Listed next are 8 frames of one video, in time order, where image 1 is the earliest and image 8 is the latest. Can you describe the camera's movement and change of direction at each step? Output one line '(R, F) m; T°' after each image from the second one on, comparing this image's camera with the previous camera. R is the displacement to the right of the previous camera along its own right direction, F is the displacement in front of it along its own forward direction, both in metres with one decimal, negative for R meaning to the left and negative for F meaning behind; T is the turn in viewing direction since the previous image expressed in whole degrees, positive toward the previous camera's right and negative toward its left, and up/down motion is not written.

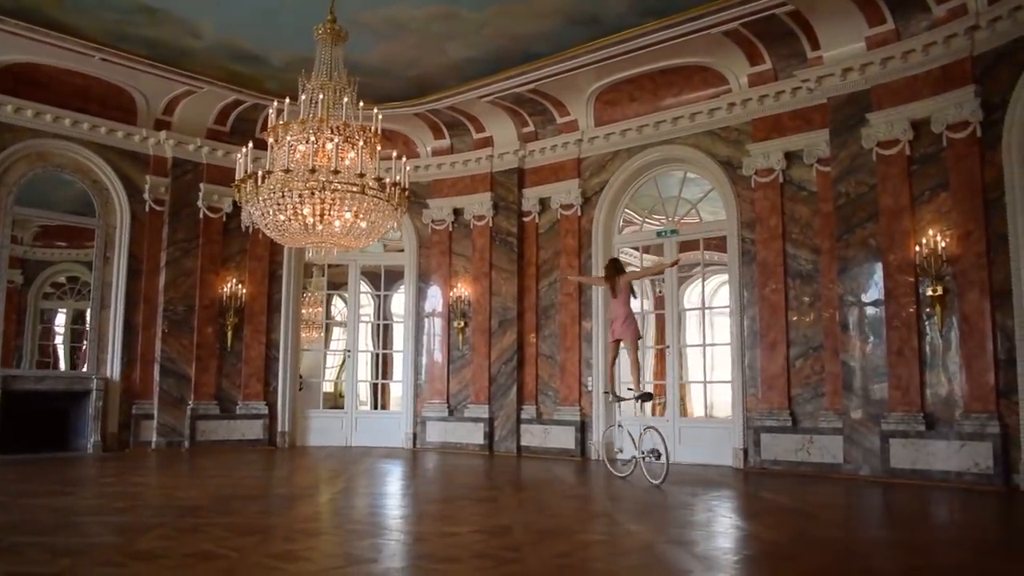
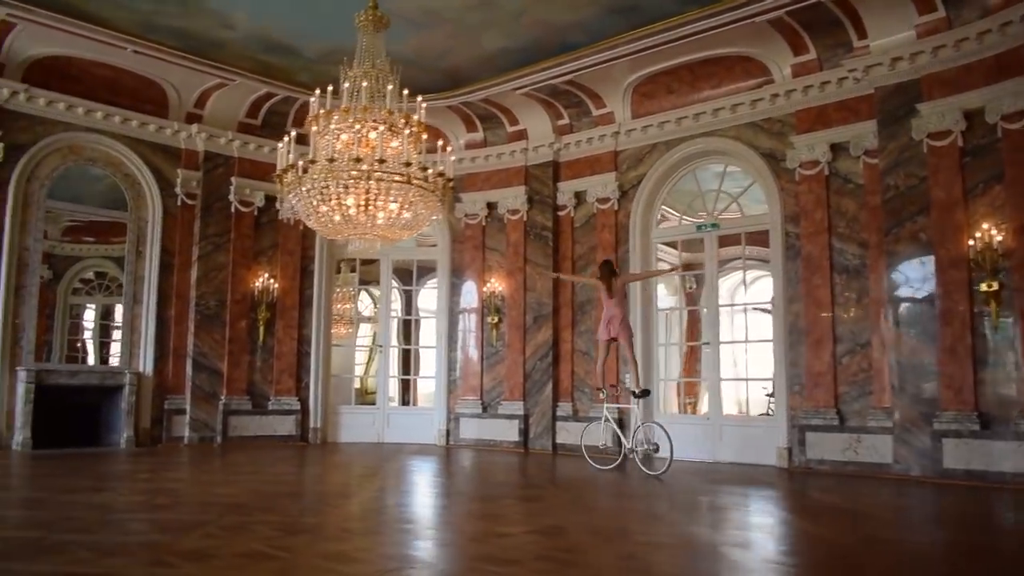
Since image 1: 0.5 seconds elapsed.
(-0.2, +0.2) m; -1°
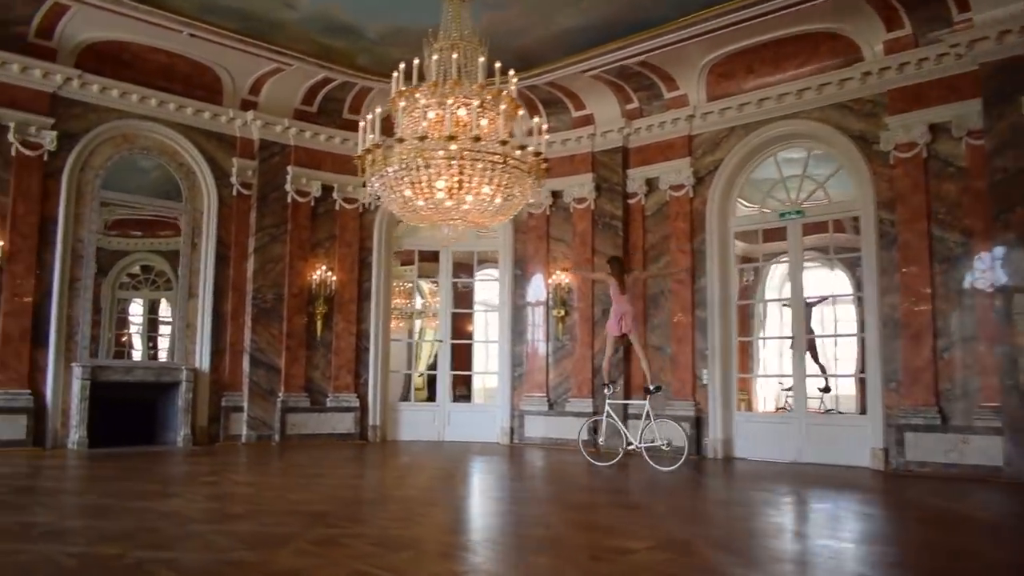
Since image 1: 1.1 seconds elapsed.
(-0.4, +0.4) m; -2°
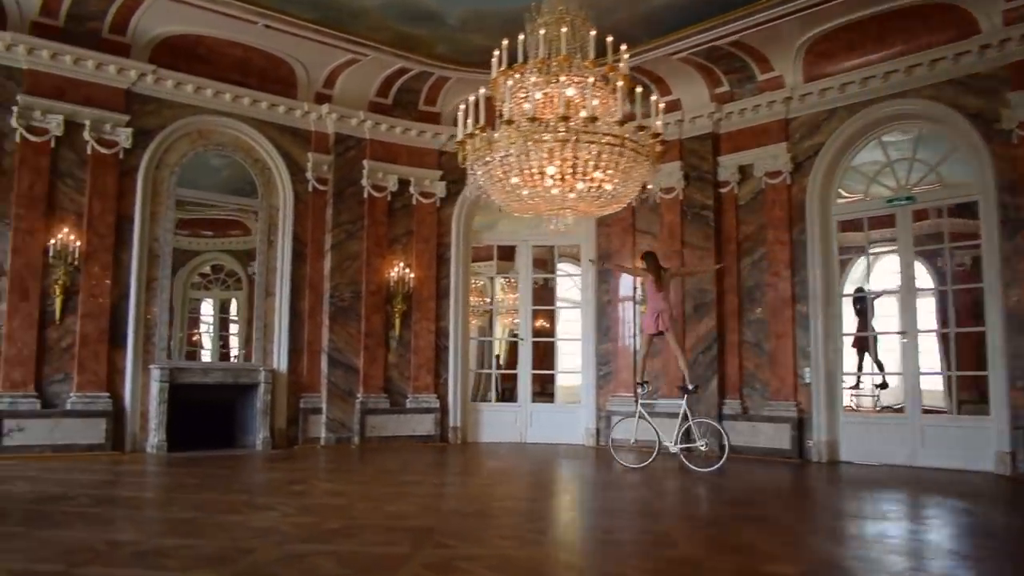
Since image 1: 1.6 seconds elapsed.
(-0.3, +0.4) m; -3°
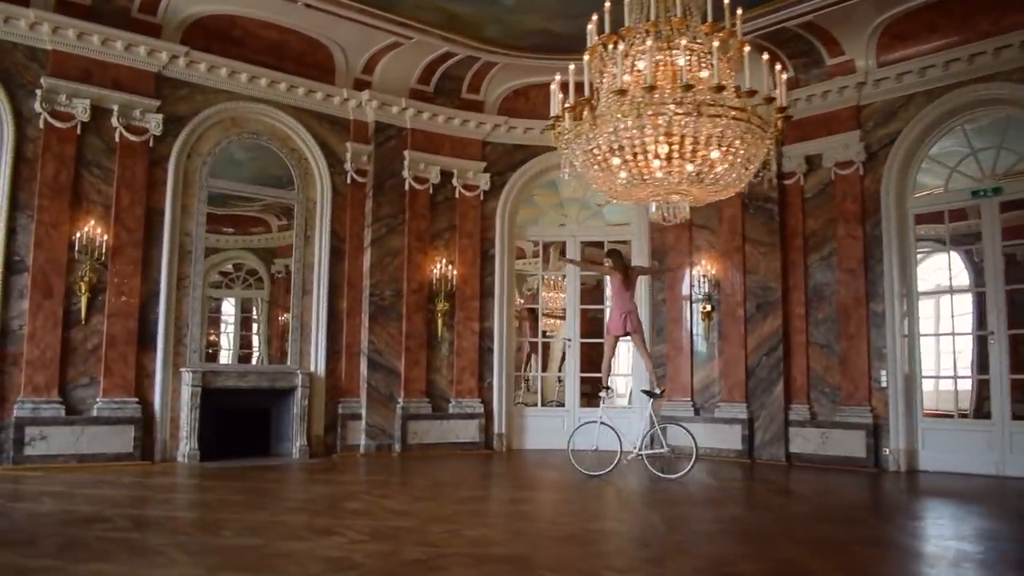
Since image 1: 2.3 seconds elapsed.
(-0.5, +0.5) m; 0°
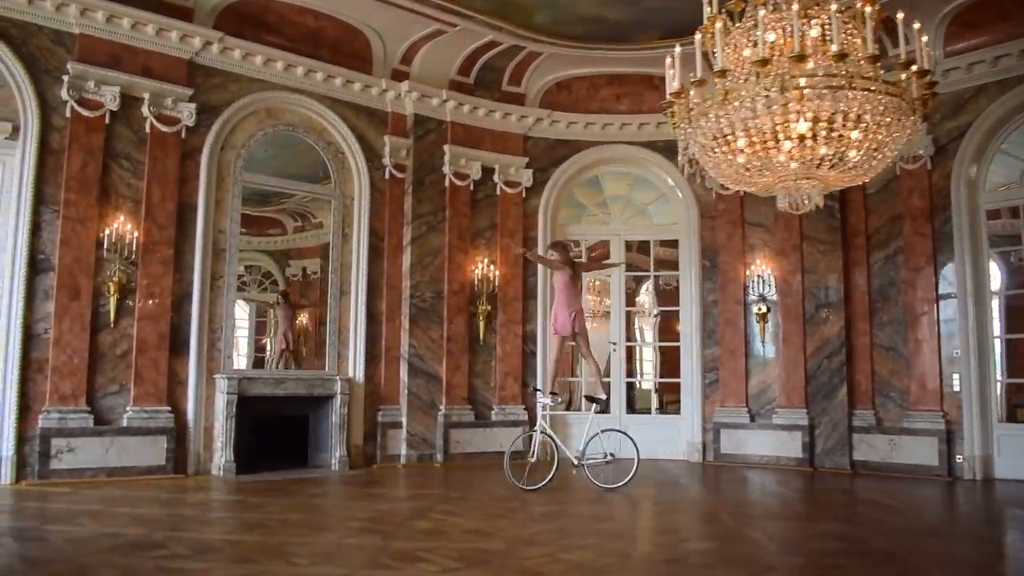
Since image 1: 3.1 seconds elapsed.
(-0.6, +0.4) m; +1°
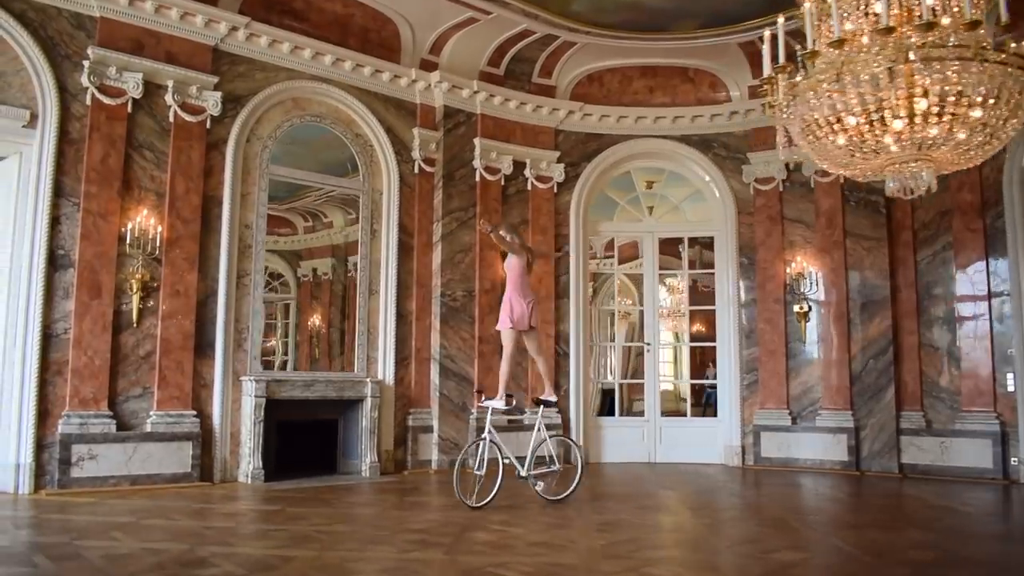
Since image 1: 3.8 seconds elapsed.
(-0.4, +0.3) m; +1°
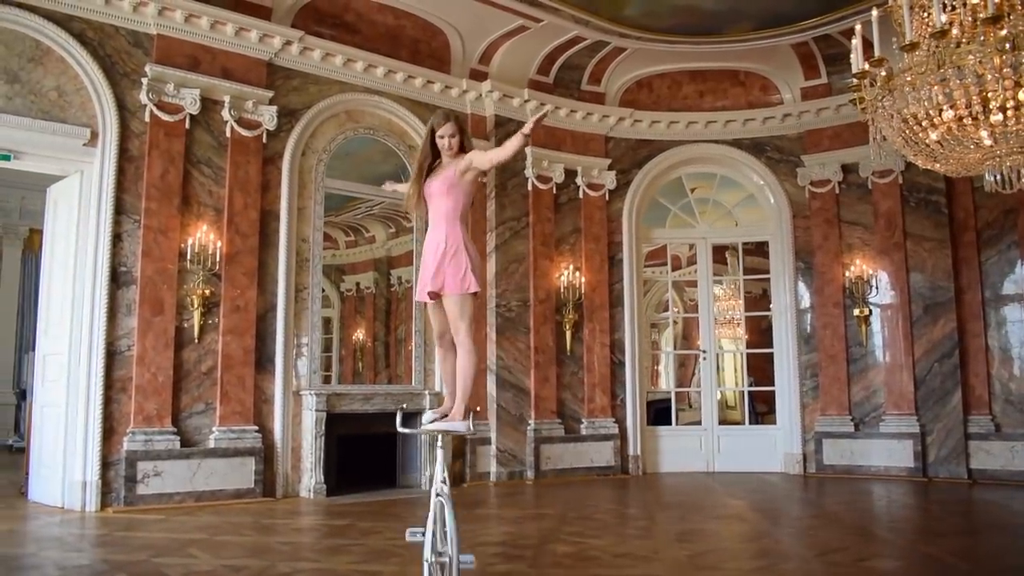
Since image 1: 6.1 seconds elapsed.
(-0.3, +0.1) m; -1°
